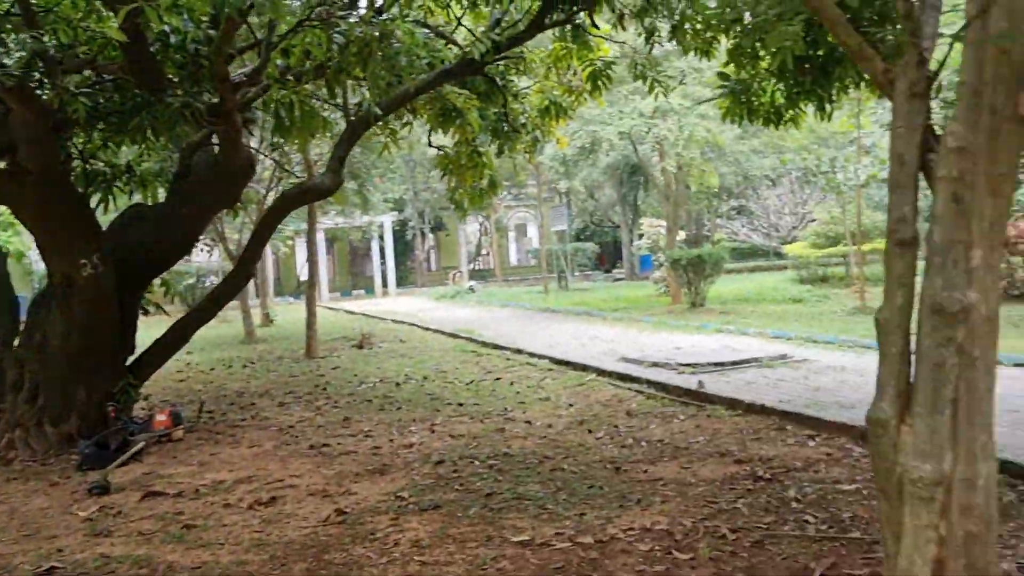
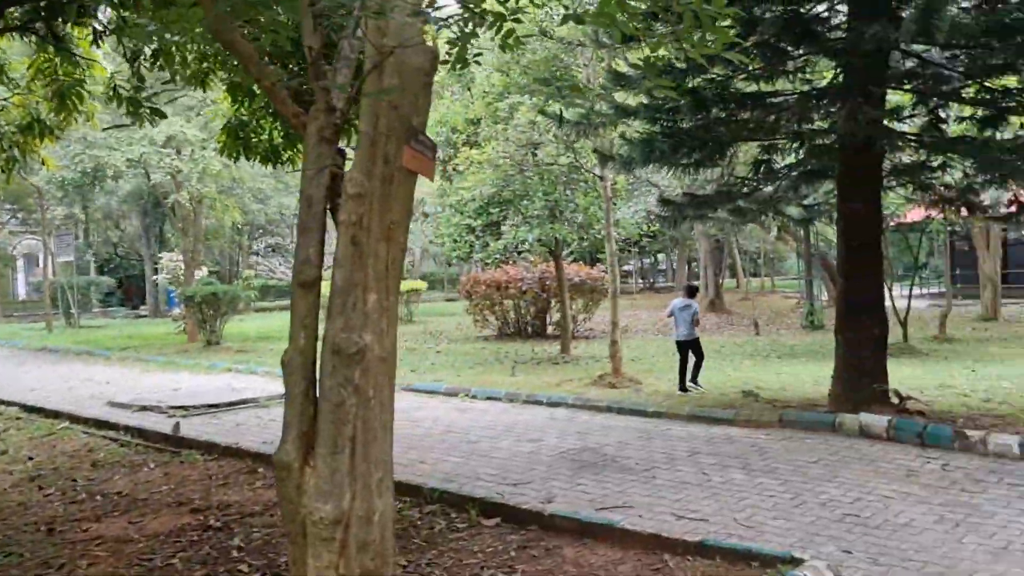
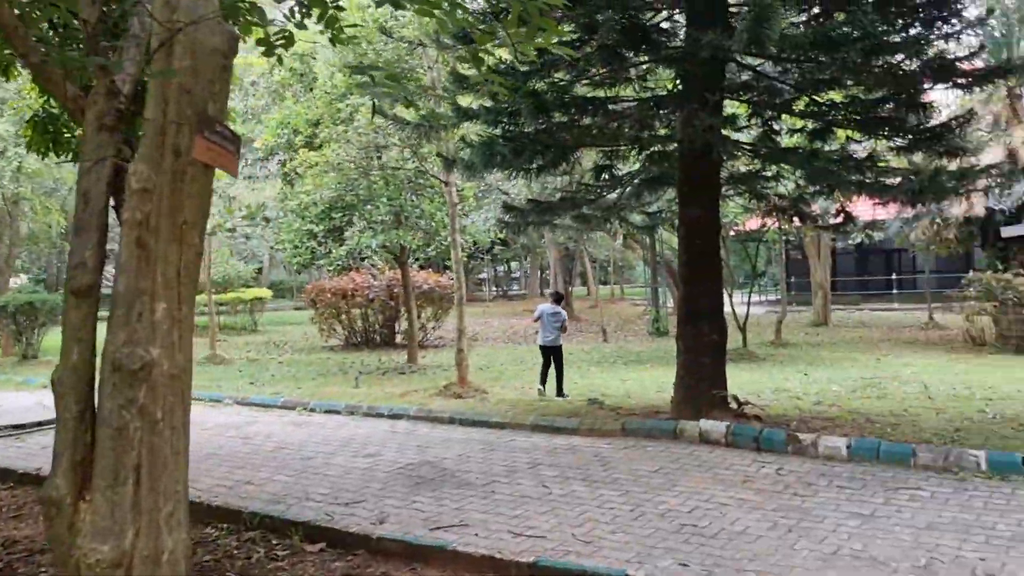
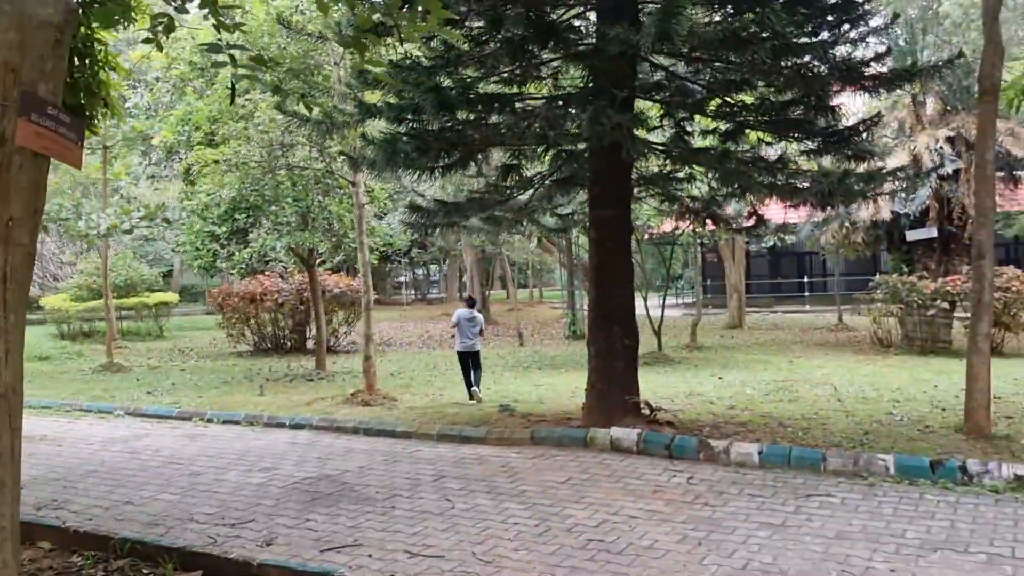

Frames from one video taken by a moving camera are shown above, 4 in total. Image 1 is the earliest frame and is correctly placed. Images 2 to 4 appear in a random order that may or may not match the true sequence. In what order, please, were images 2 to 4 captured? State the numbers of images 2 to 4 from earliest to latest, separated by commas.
2, 3, 4
